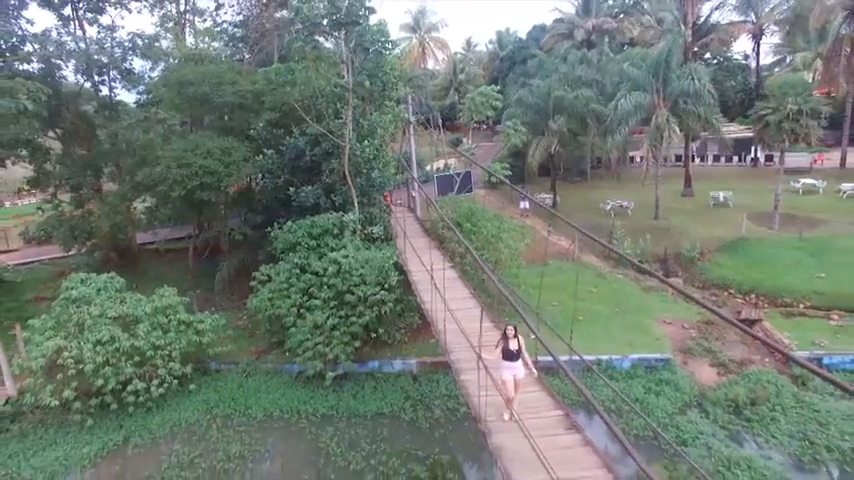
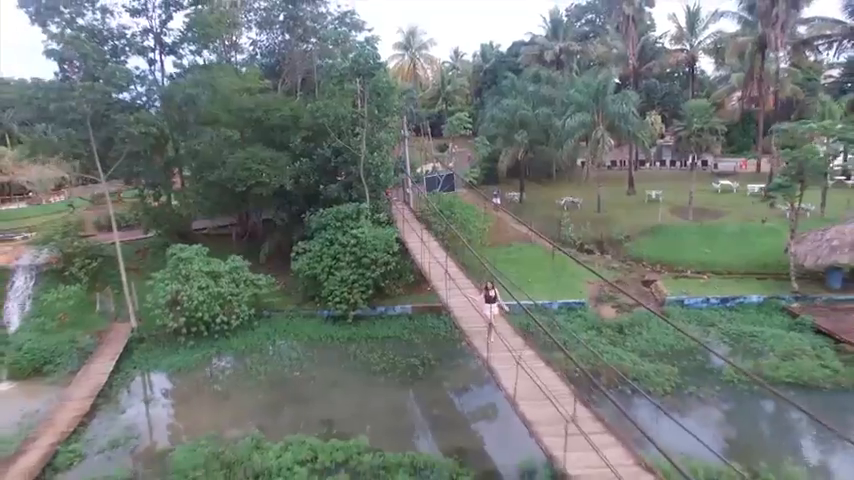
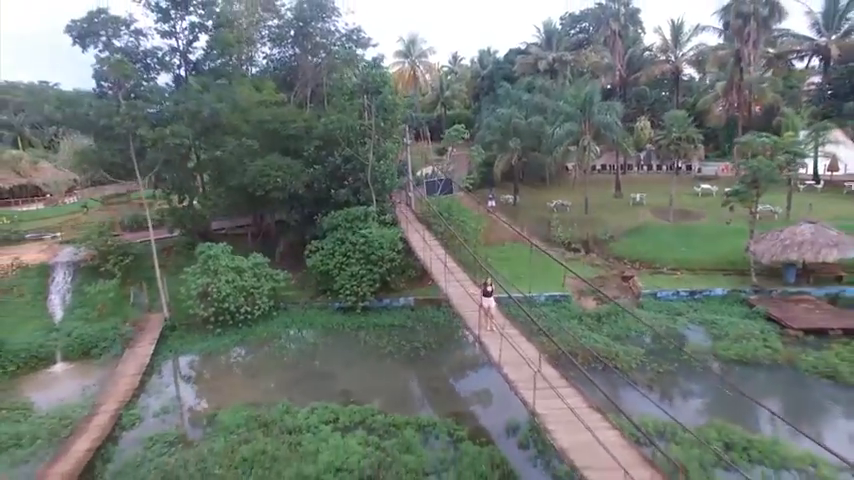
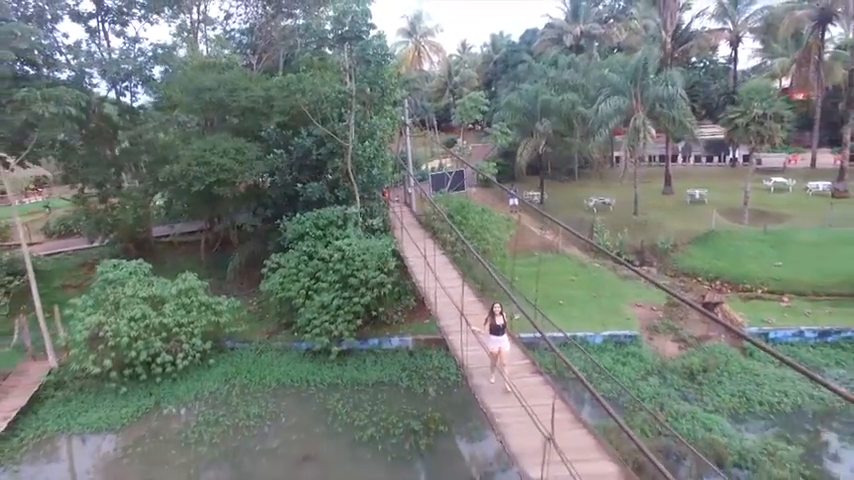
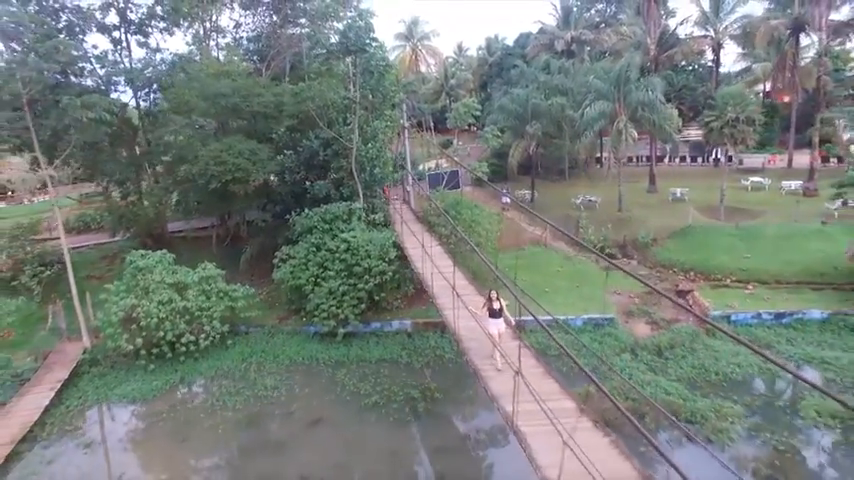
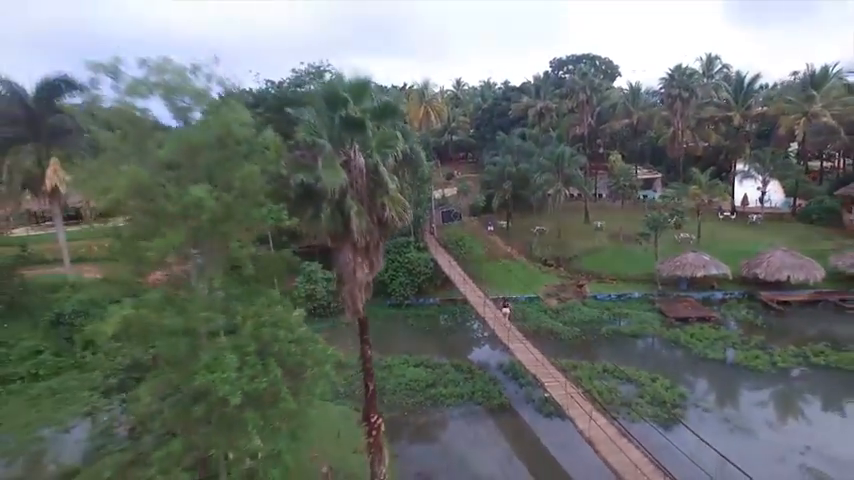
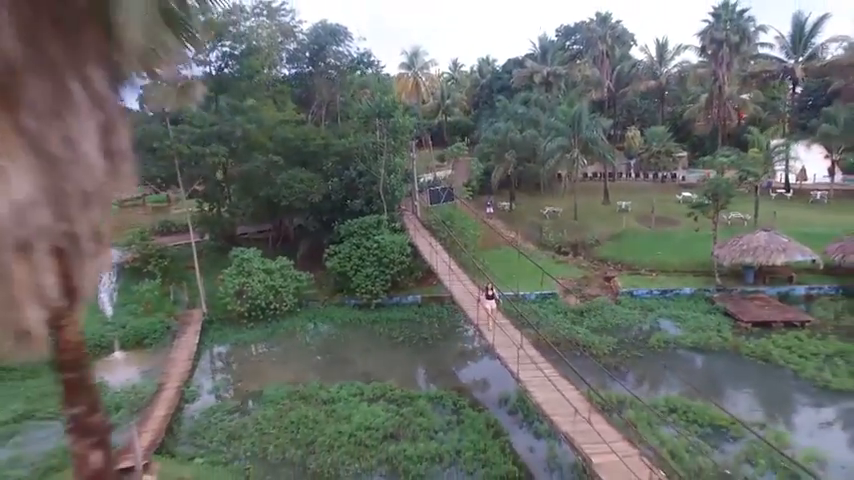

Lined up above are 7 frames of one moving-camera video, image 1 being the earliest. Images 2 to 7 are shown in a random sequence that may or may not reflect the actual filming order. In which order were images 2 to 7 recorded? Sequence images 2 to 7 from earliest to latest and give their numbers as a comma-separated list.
4, 5, 2, 3, 7, 6
